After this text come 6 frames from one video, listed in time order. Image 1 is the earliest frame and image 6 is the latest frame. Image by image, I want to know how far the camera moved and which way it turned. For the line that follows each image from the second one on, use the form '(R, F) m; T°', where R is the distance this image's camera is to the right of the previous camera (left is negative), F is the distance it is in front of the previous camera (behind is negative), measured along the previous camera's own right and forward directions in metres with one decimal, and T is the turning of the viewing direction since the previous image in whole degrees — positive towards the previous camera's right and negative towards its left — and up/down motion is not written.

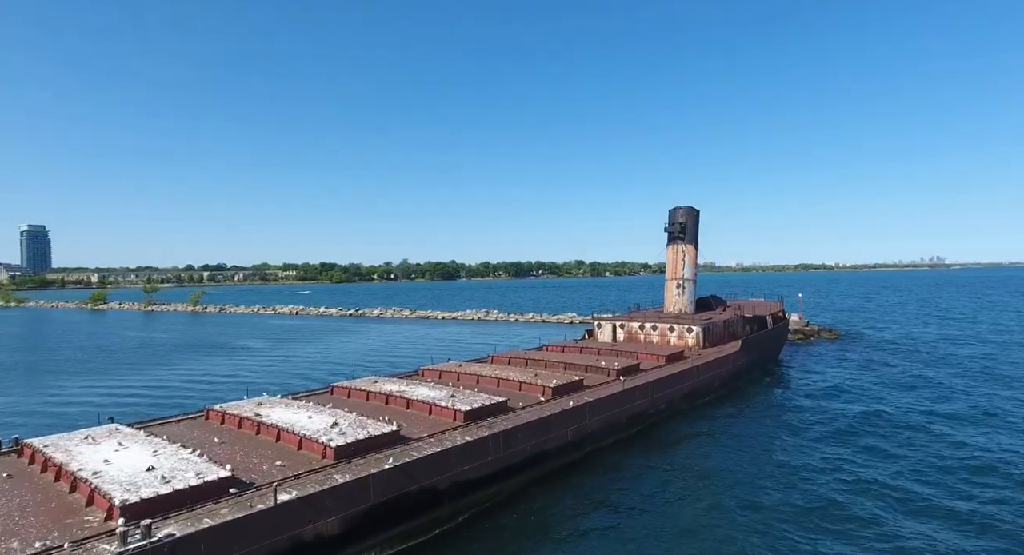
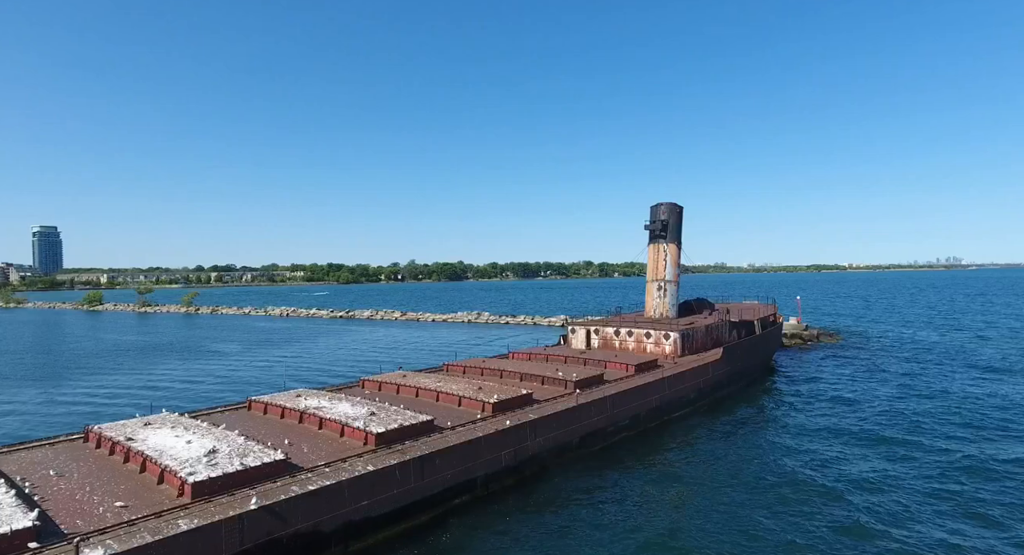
(+2.2, +2.1) m; -1°
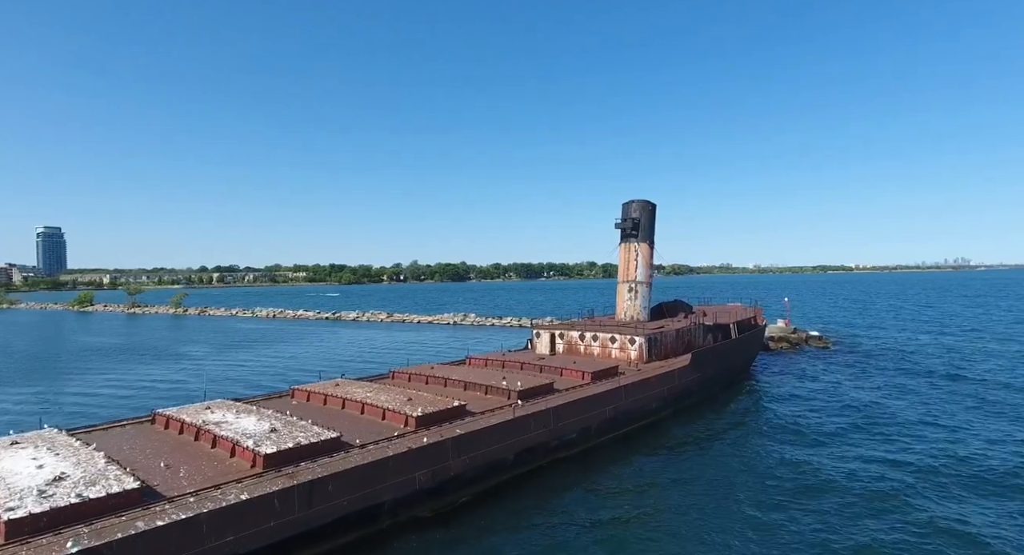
(+2.1, +1.6) m; 0°
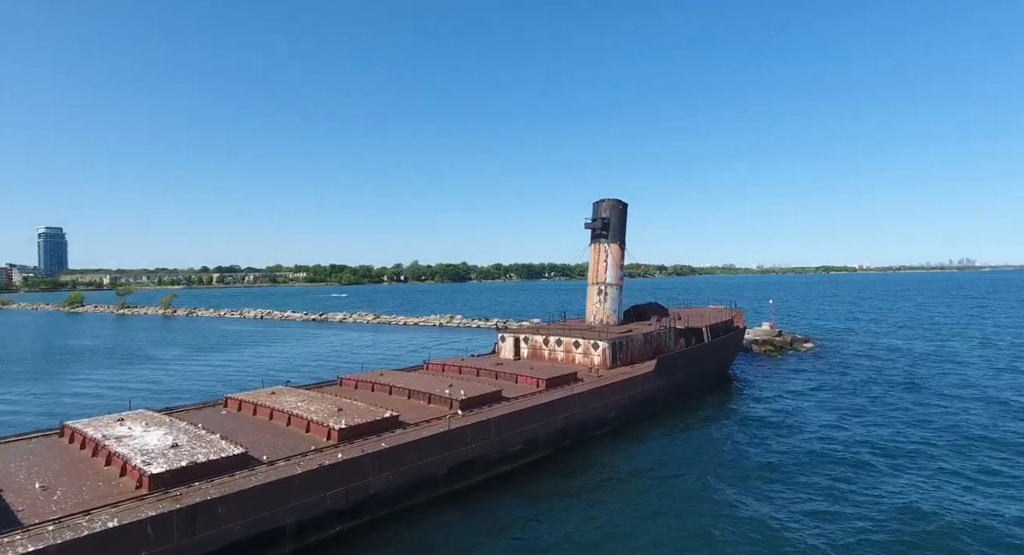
(+1.8, +1.0) m; 0°
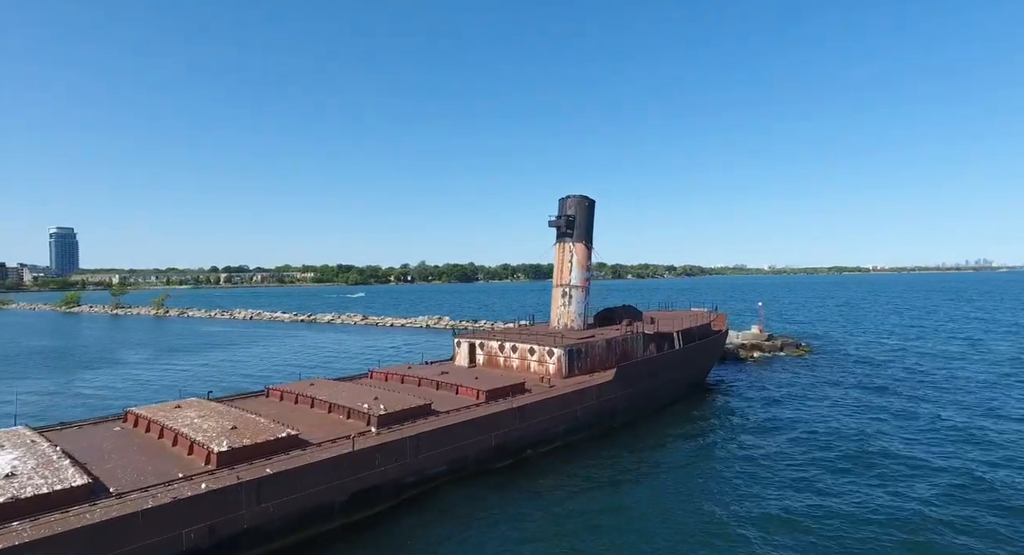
(+2.3, +1.8) m; -1°
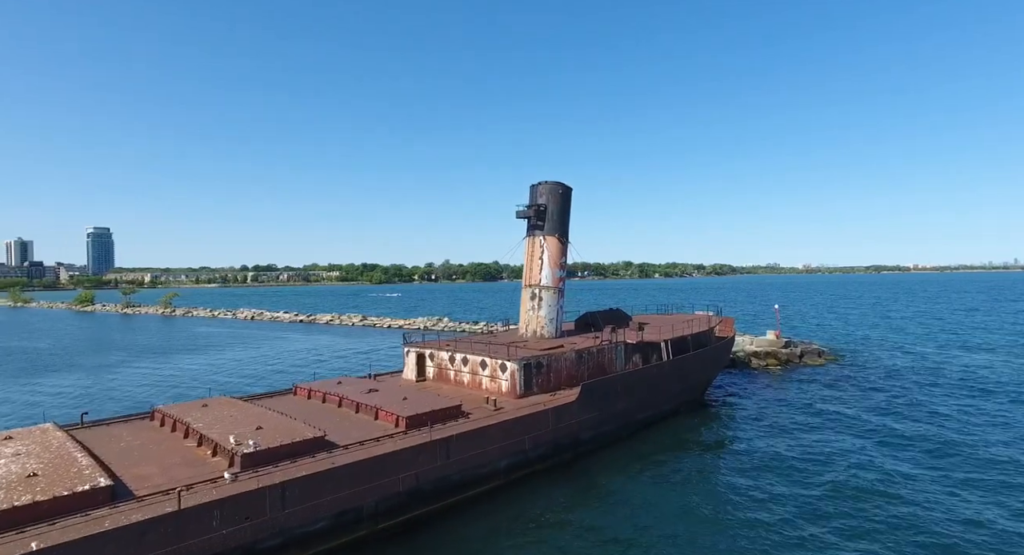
(+2.6, +3.8) m; -2°
